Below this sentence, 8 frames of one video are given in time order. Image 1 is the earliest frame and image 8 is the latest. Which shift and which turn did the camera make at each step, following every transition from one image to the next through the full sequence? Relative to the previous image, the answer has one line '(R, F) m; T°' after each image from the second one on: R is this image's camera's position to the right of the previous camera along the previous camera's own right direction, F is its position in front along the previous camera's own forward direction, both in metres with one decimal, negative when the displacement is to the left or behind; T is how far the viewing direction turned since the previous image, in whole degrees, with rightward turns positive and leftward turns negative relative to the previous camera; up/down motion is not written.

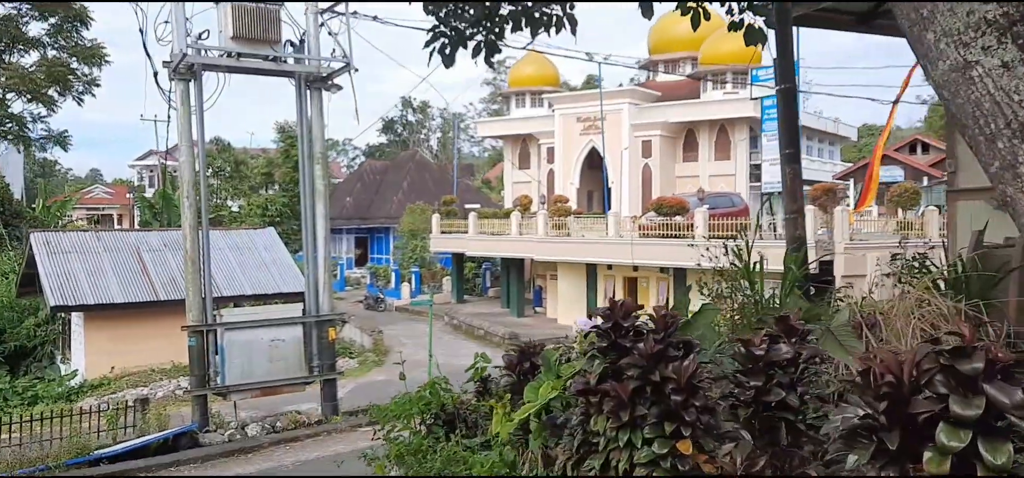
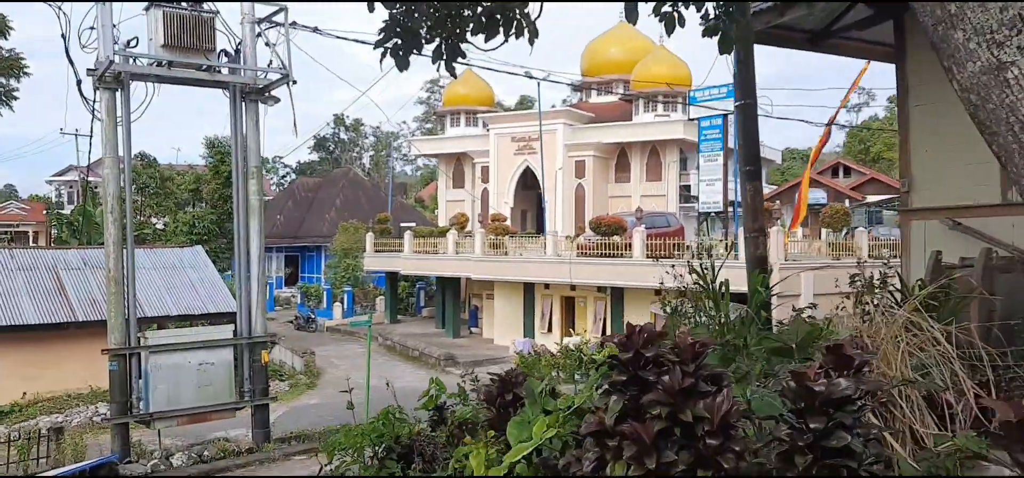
(-0.1, +0.2) m; +5°
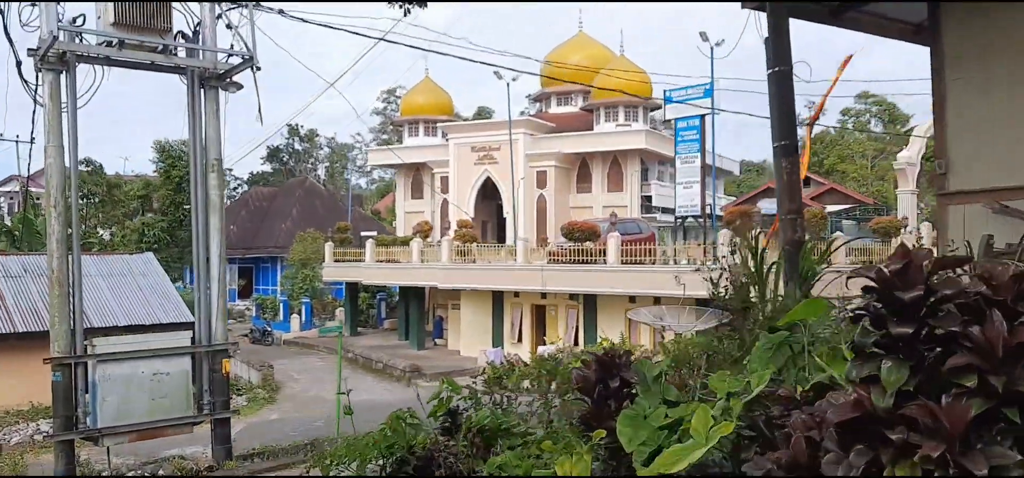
(-0.3, +0.6) m; +3°
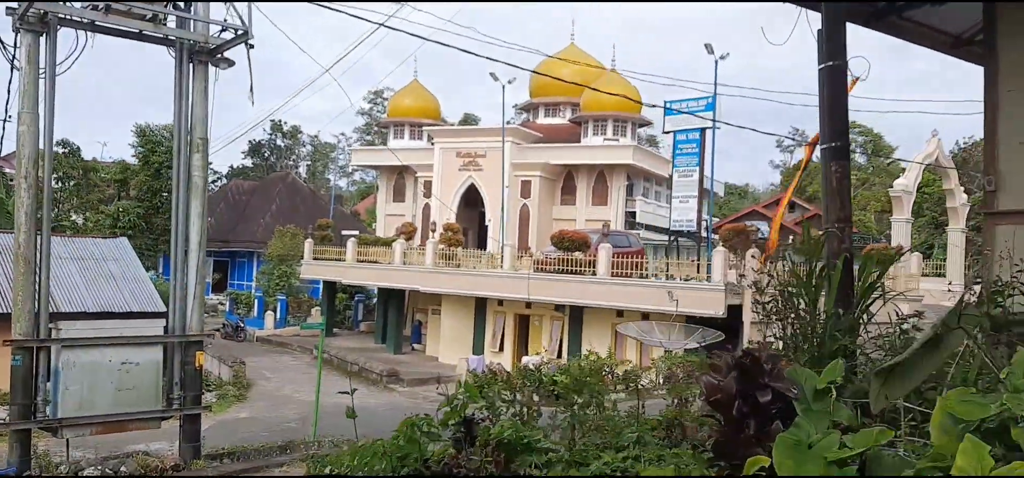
(-0.2, +0.4) m; +2°
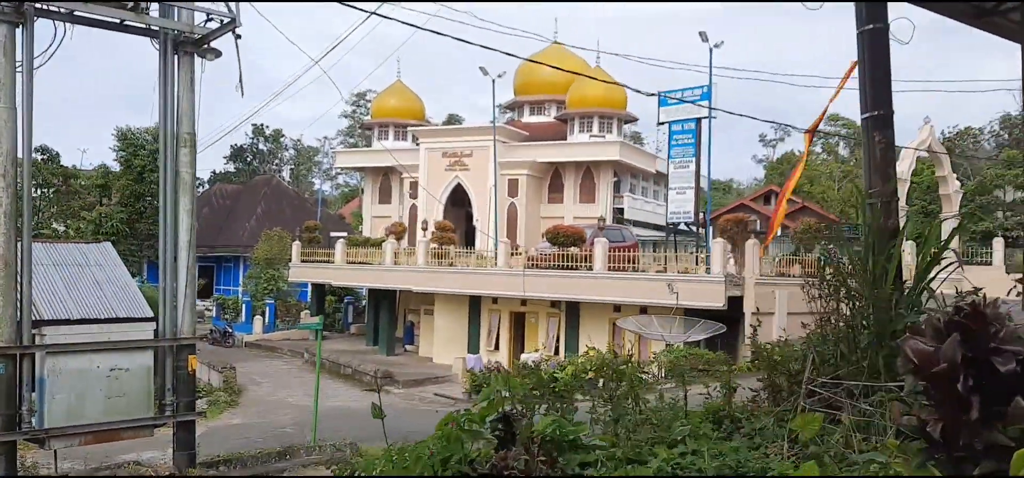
(-0.2, +0.3) m; +1°
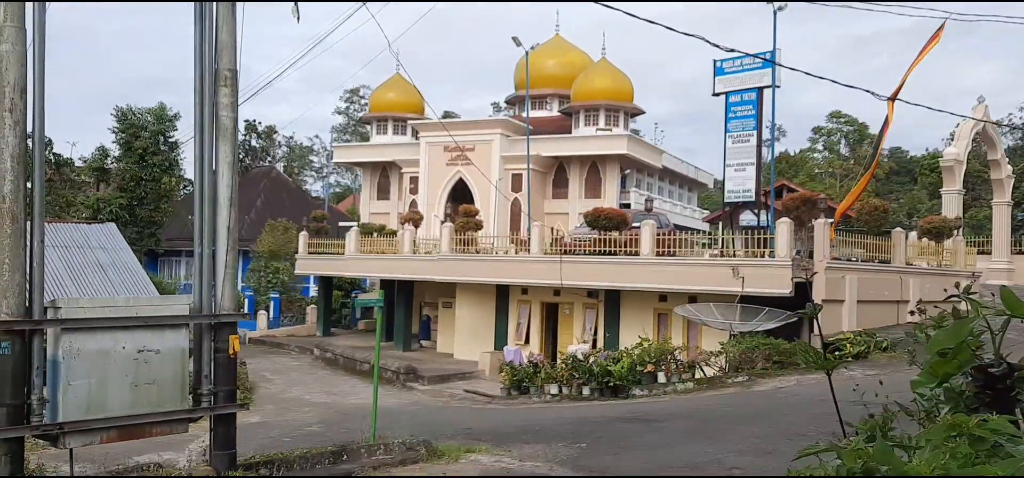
(-1.0, +1.3) m; +1°
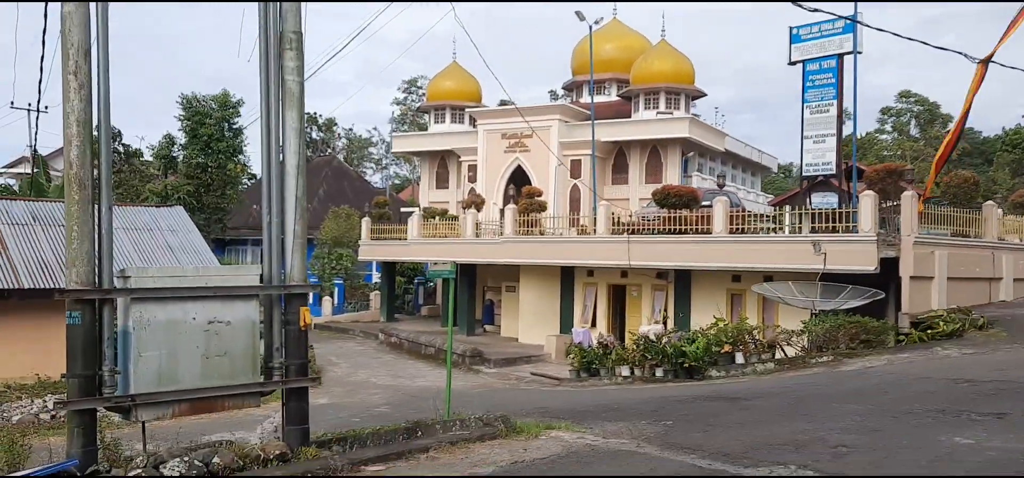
(-0.2, +0.4) m; -4°
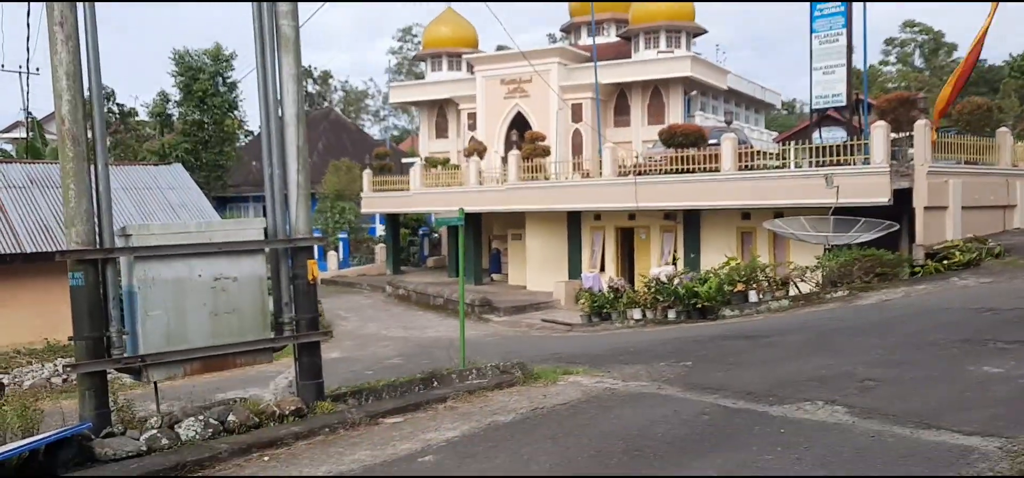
(-0.1, +0.2) m; 0°
